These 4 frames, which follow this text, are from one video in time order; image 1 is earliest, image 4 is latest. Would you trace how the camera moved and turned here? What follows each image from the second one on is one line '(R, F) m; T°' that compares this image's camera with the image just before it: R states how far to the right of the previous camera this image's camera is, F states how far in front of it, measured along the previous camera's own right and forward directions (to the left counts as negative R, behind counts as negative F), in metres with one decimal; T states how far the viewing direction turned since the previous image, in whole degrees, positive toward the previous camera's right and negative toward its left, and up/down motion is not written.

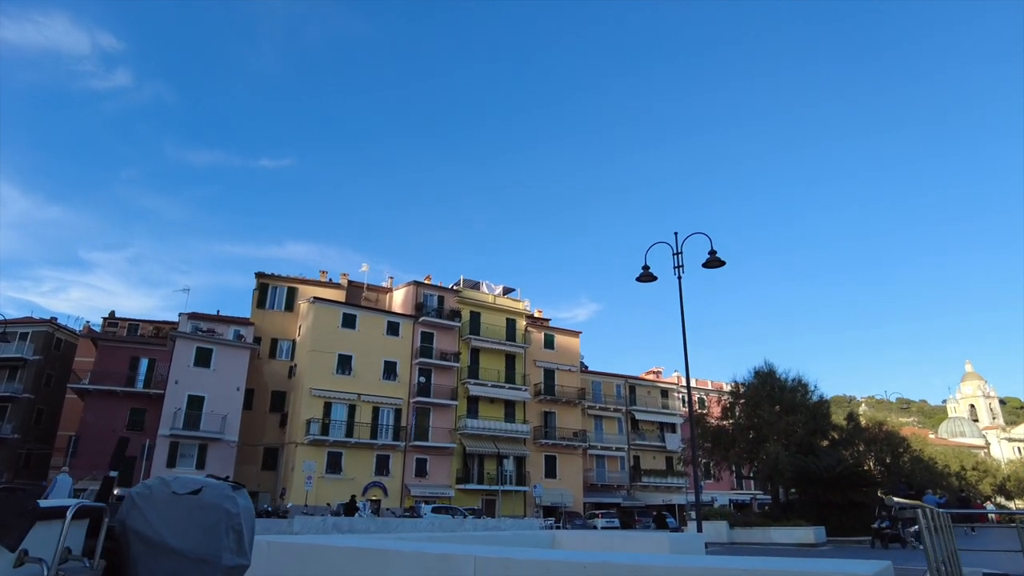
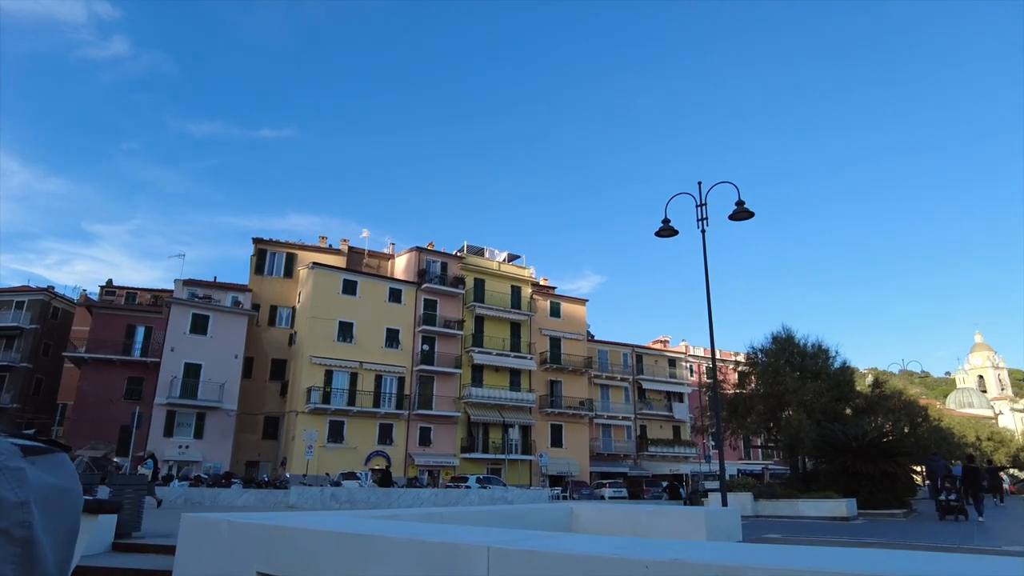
(-0.1, +1.3) m; 0°
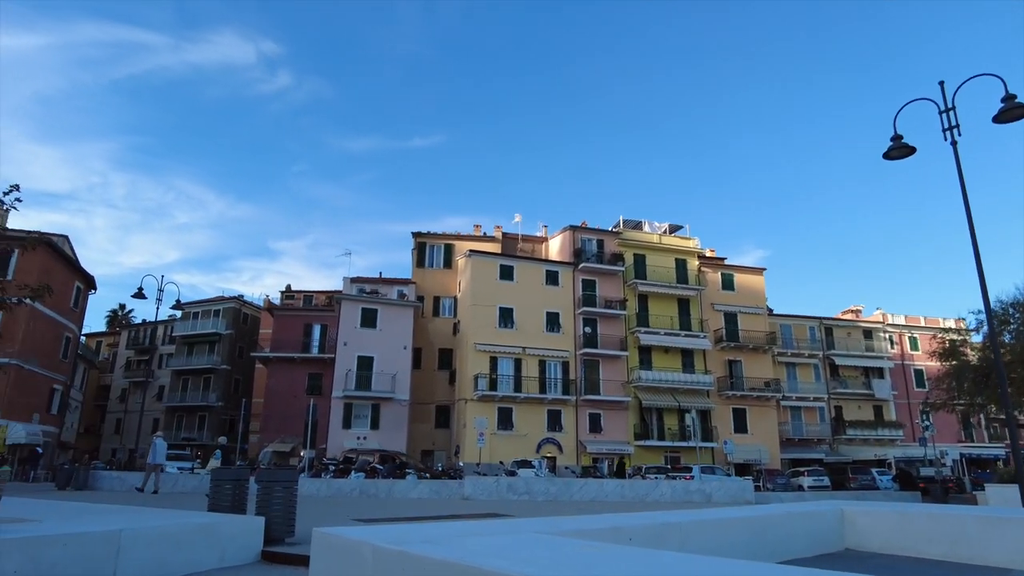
(-0.7, +2.2) m; -13°
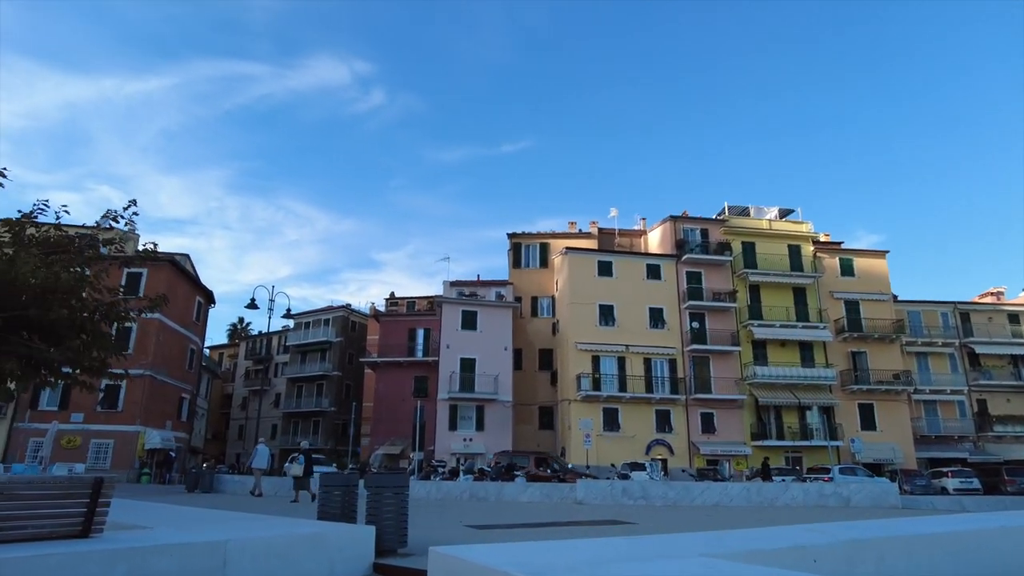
(-0.2, +0.7) m; -8°
